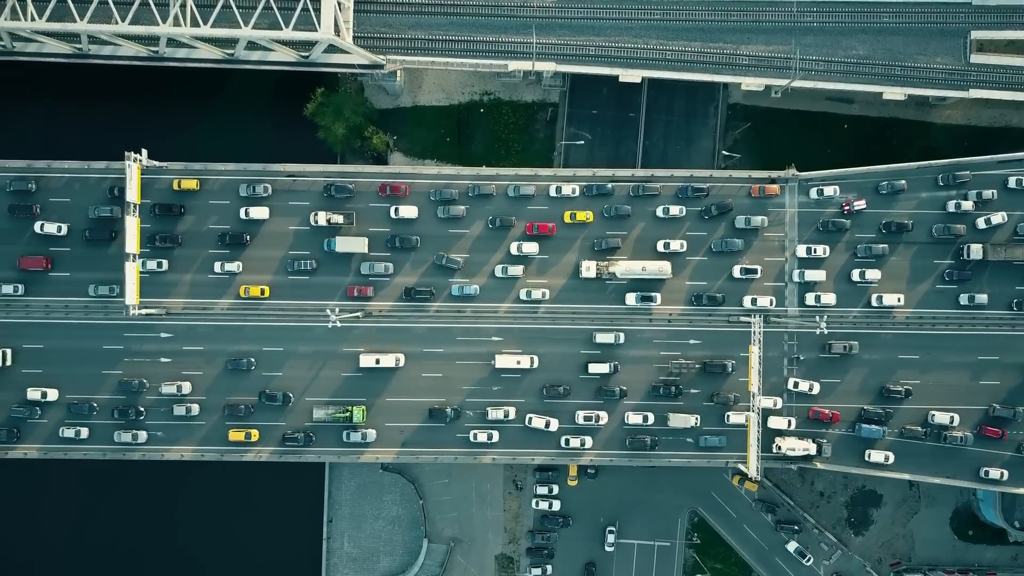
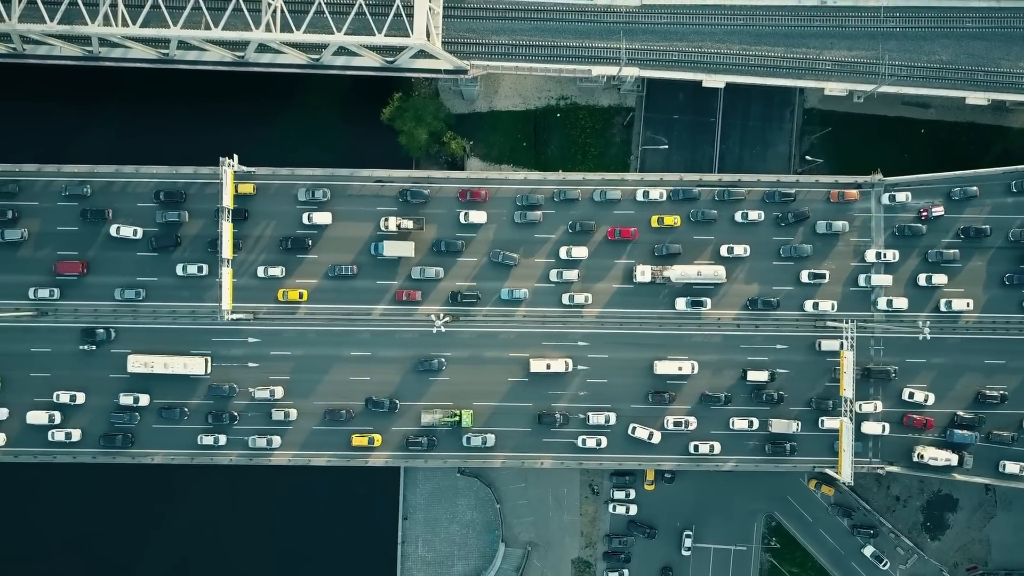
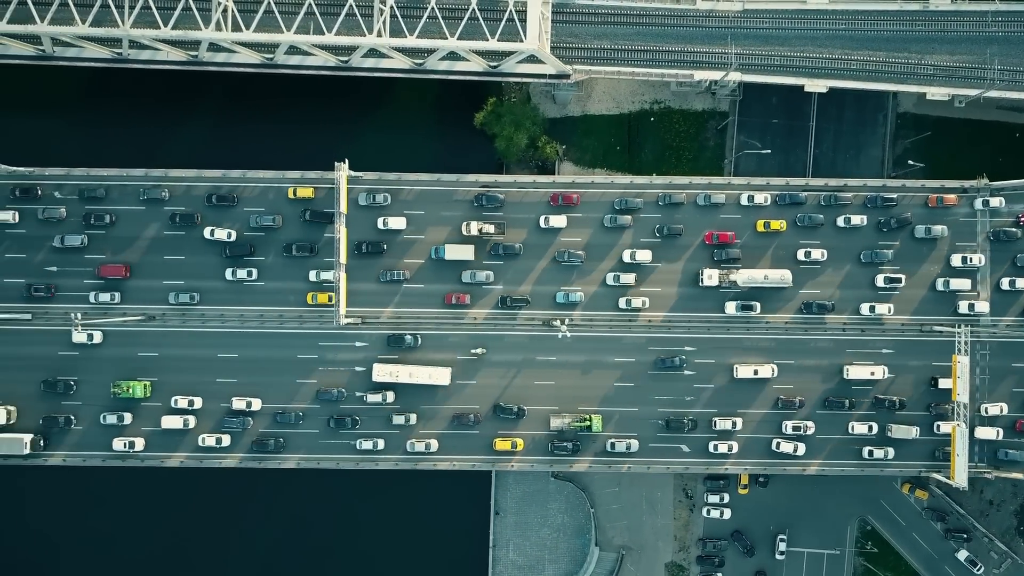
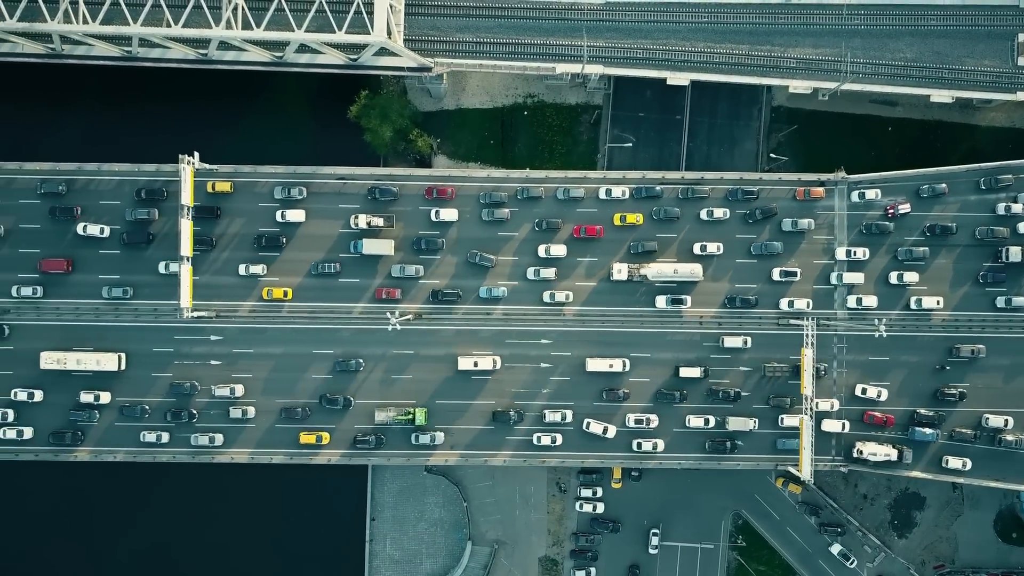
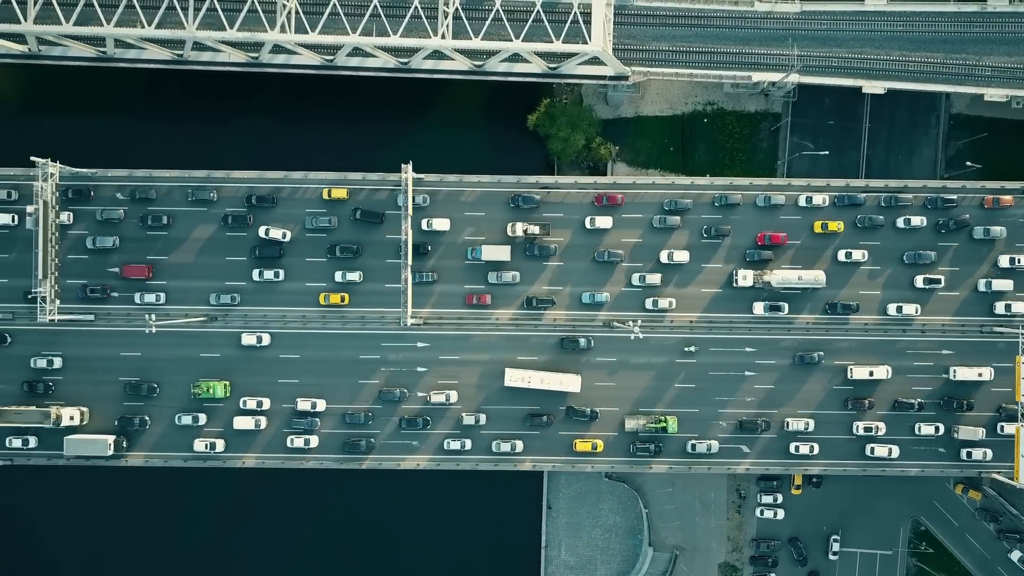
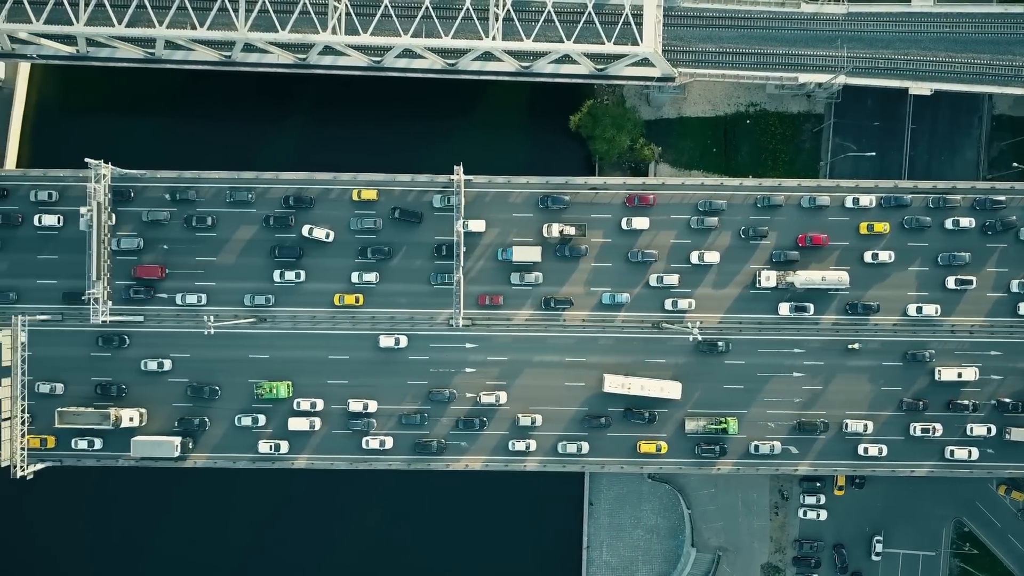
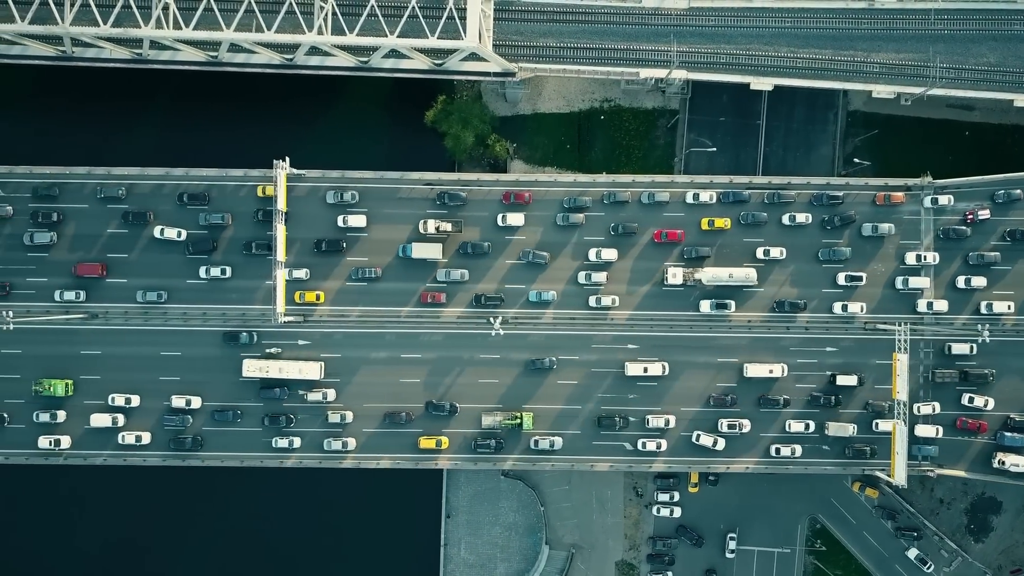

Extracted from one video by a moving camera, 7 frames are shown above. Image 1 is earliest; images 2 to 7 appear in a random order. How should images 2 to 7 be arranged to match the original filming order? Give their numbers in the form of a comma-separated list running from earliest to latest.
4, 2, 7, 3, 5, 6
